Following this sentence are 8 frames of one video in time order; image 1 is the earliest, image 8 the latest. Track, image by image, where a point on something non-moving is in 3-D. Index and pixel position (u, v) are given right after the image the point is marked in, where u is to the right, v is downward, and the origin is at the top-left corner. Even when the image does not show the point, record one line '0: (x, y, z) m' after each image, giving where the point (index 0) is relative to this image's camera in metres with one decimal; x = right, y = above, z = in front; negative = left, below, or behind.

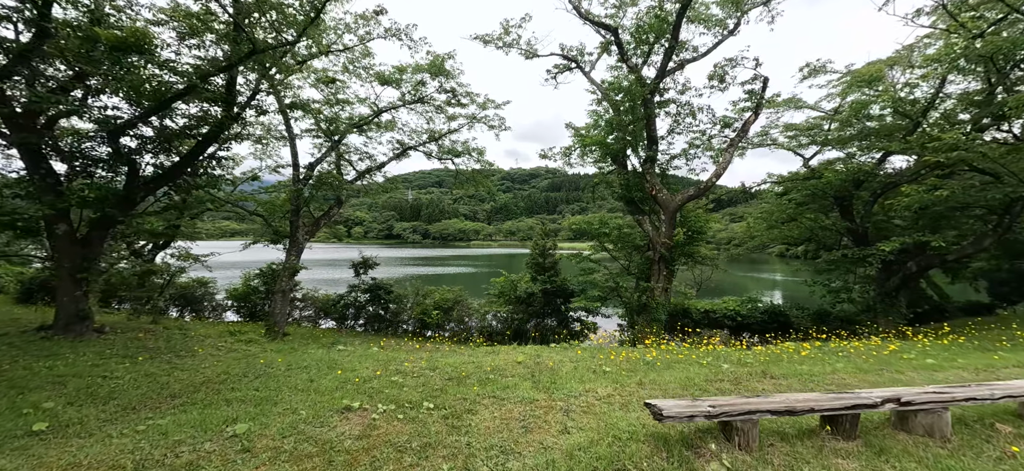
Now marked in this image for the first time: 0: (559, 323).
0: (+1.5, -2.7, +14.2) m
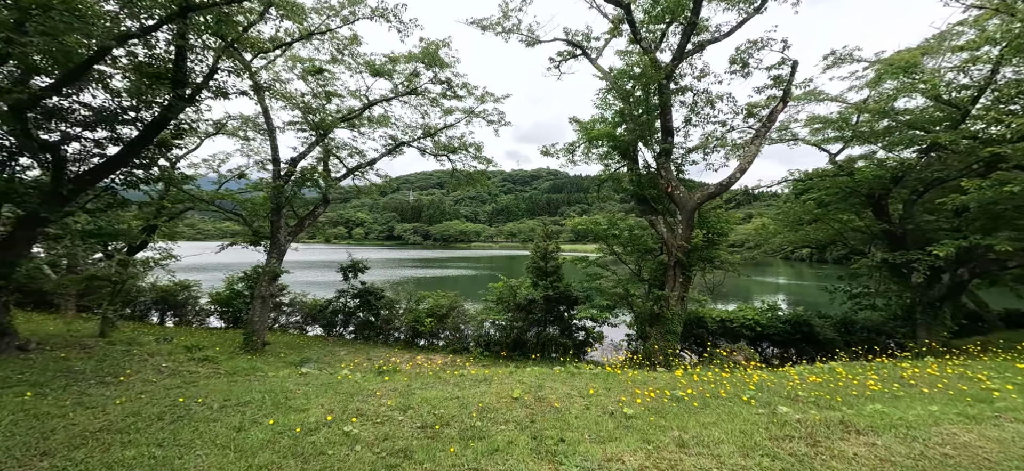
0: (+1.4, -2.8, +13.0) m
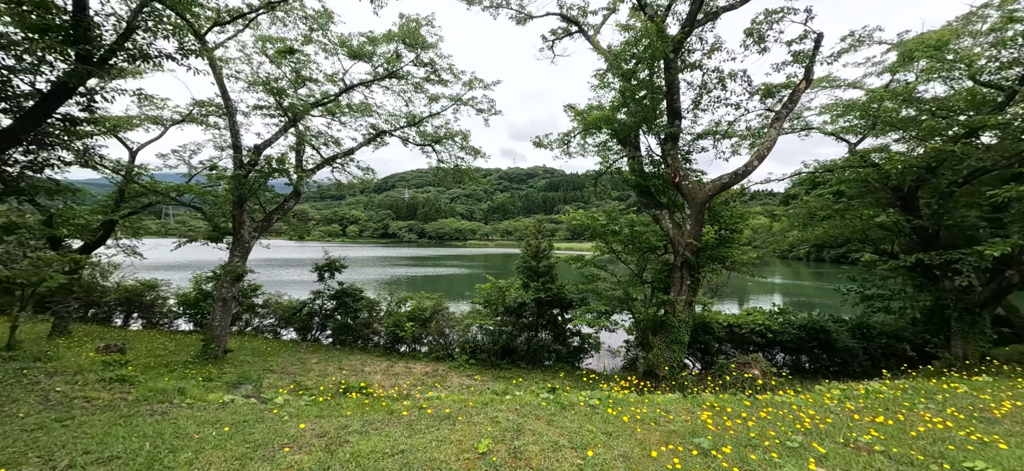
0: (+1.1, -2.7, +11.9) m
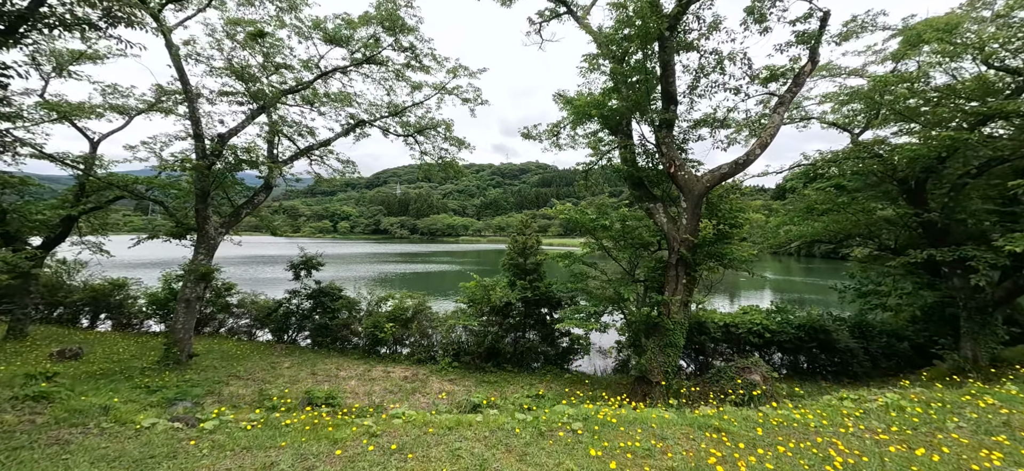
0: (+0.8, -2.6, +11.2) m
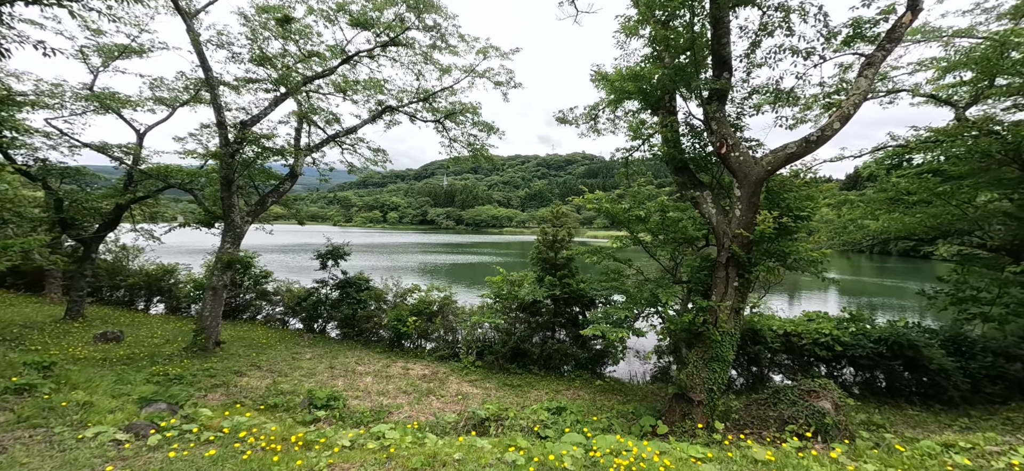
0: (+1.4, -2.4, +10.3) m
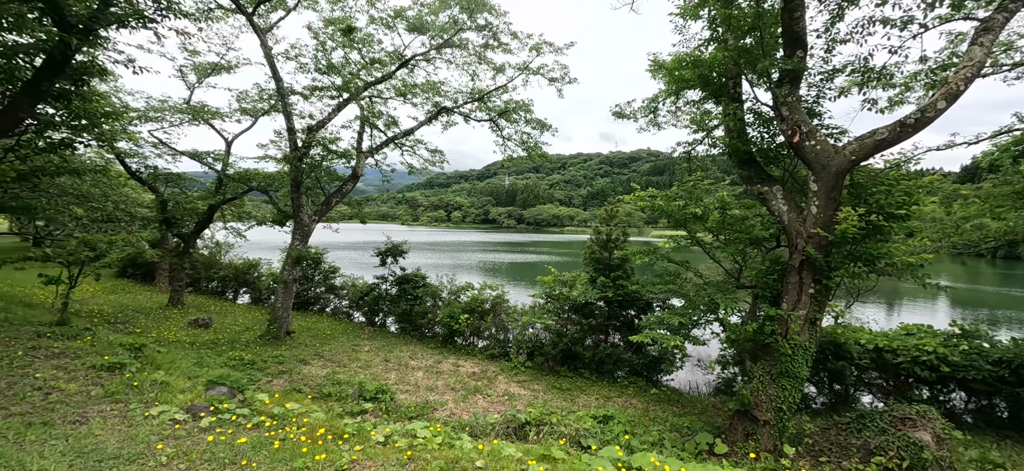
0: (+2.5, -2.4, +9.8) m
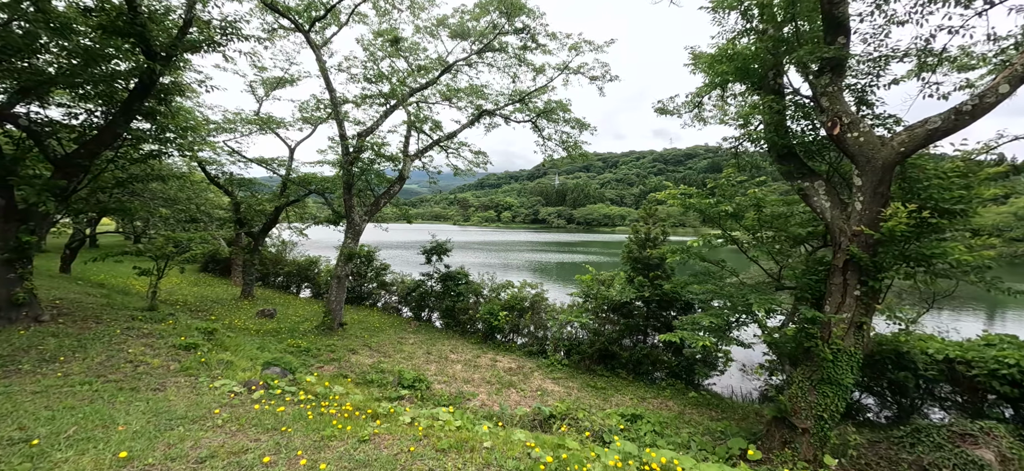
0: (+3.3, -2.4, +9.6) m
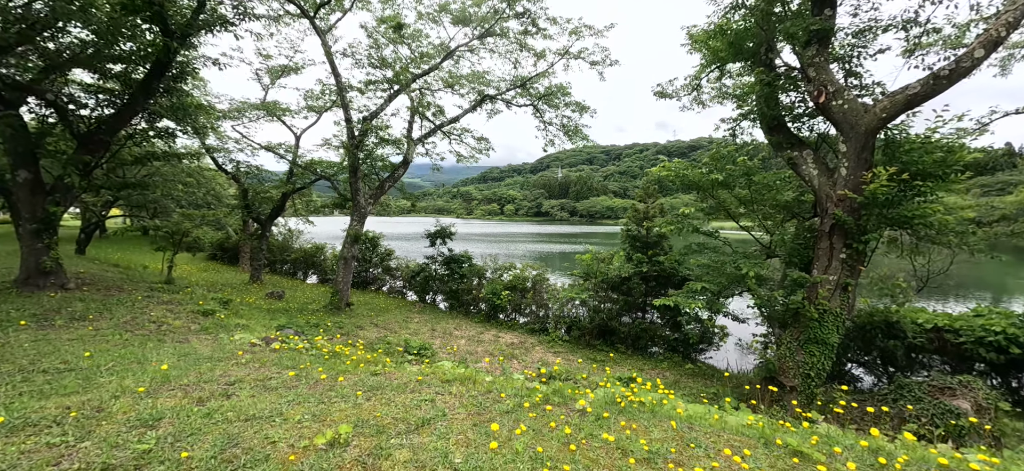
0: (+3.4, -1.9, +9.9) m
